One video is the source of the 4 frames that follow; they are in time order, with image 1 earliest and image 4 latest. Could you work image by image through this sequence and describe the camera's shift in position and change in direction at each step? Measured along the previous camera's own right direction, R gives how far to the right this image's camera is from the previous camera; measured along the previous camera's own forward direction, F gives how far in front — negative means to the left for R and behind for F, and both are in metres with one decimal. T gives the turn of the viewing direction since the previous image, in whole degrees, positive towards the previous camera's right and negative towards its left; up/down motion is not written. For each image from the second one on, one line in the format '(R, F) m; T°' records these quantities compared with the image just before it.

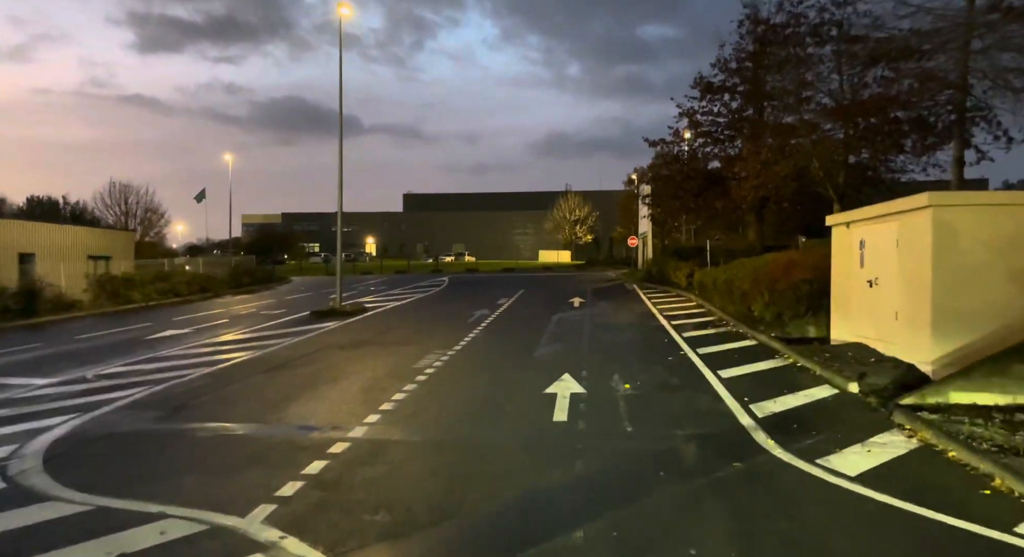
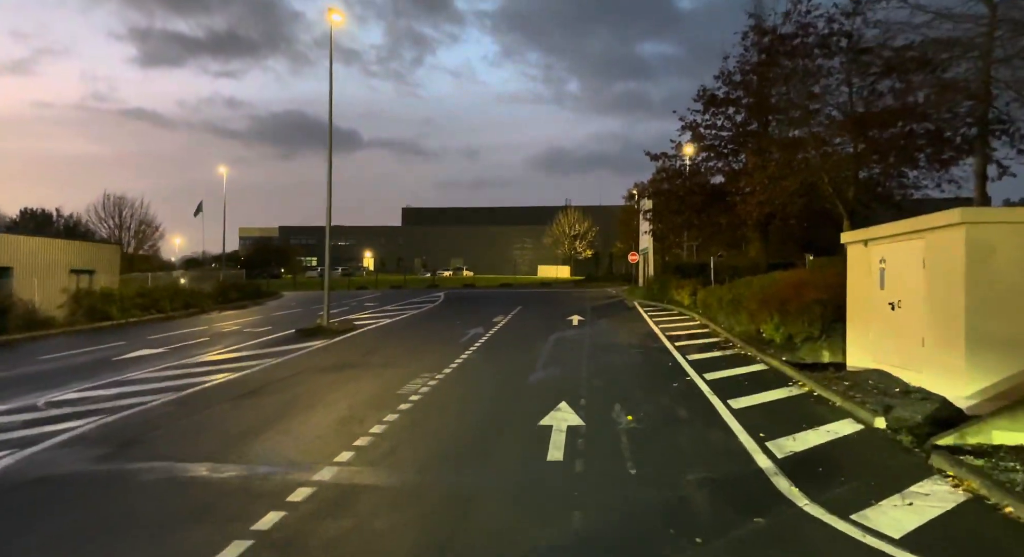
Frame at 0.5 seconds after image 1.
(+0.1, +0.9) m; 0°
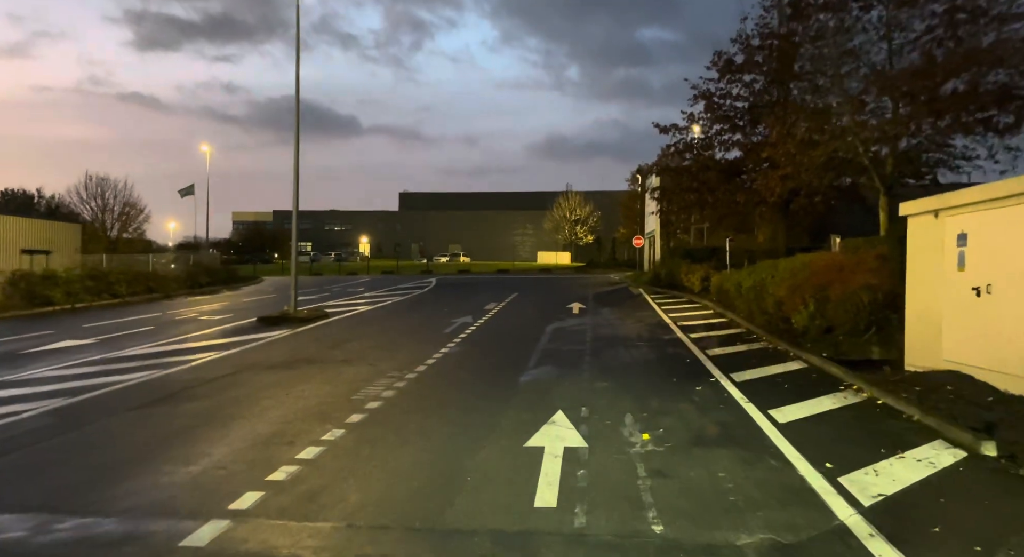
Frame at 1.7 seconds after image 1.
(+0.2, +2.3) m; 0°
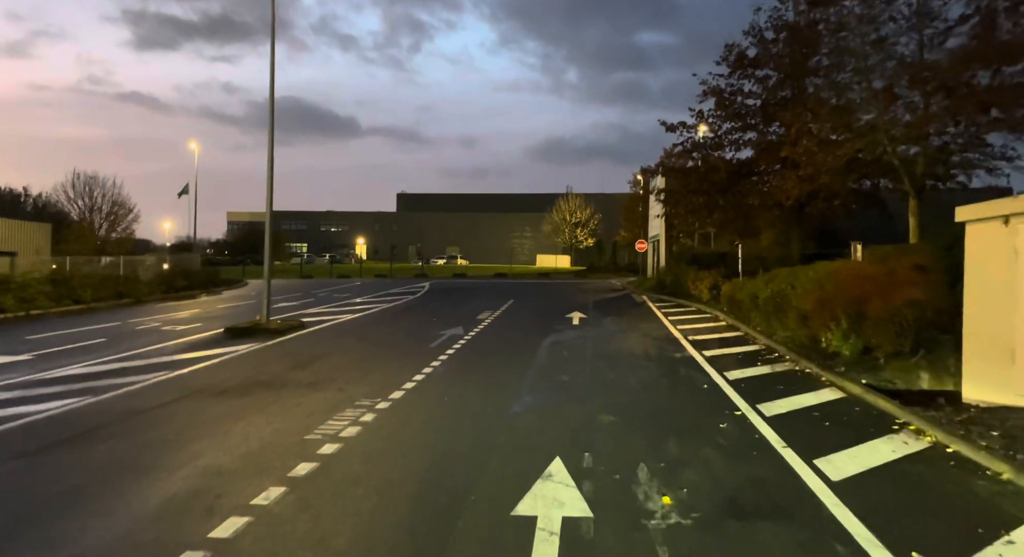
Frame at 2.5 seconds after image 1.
(+0.1, +1.5) m; 0°
